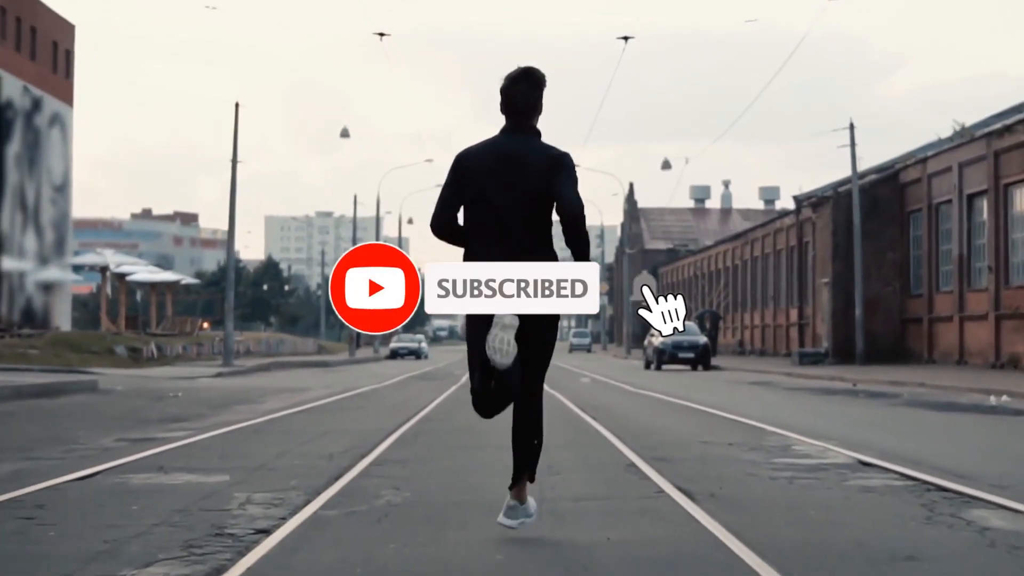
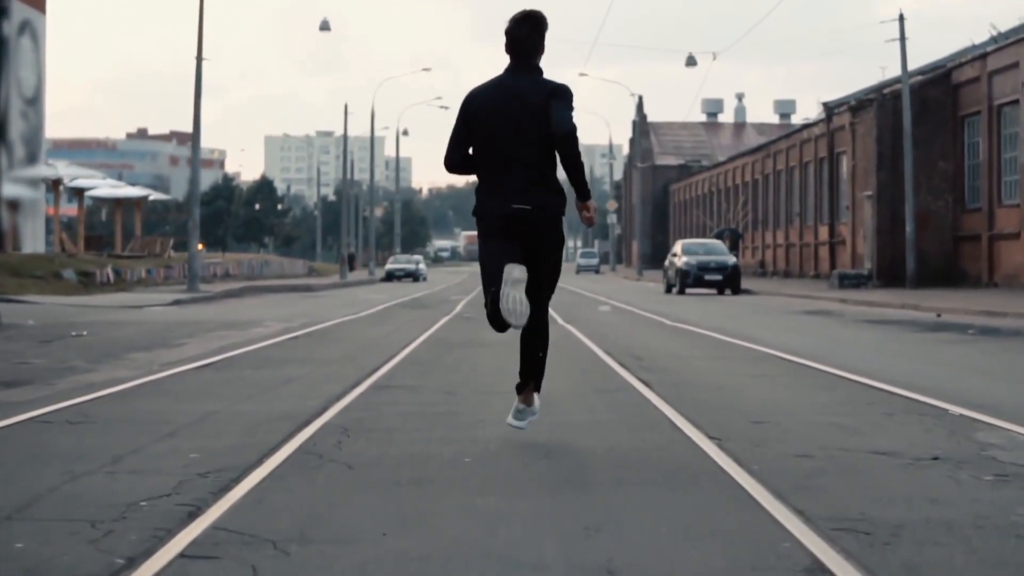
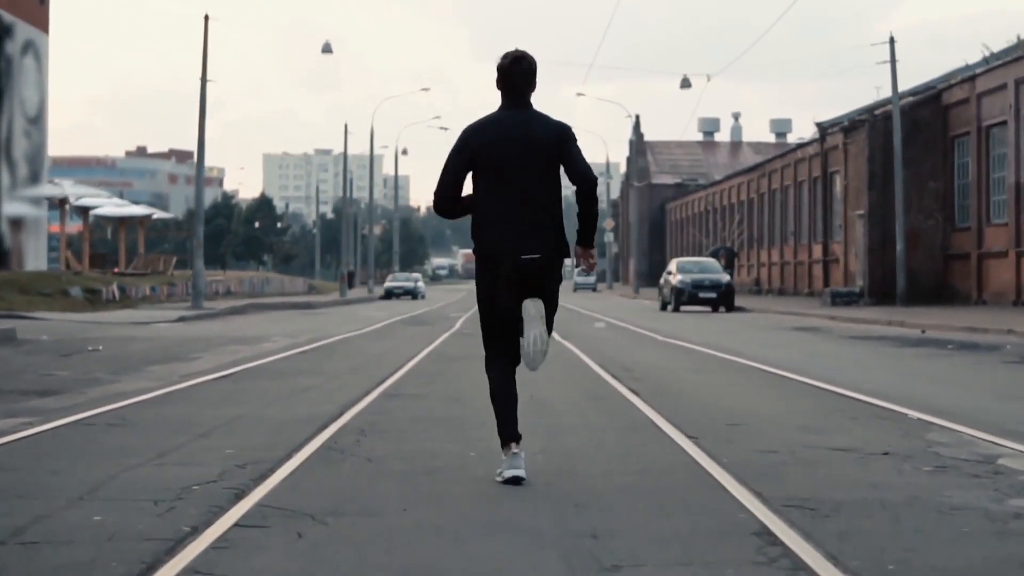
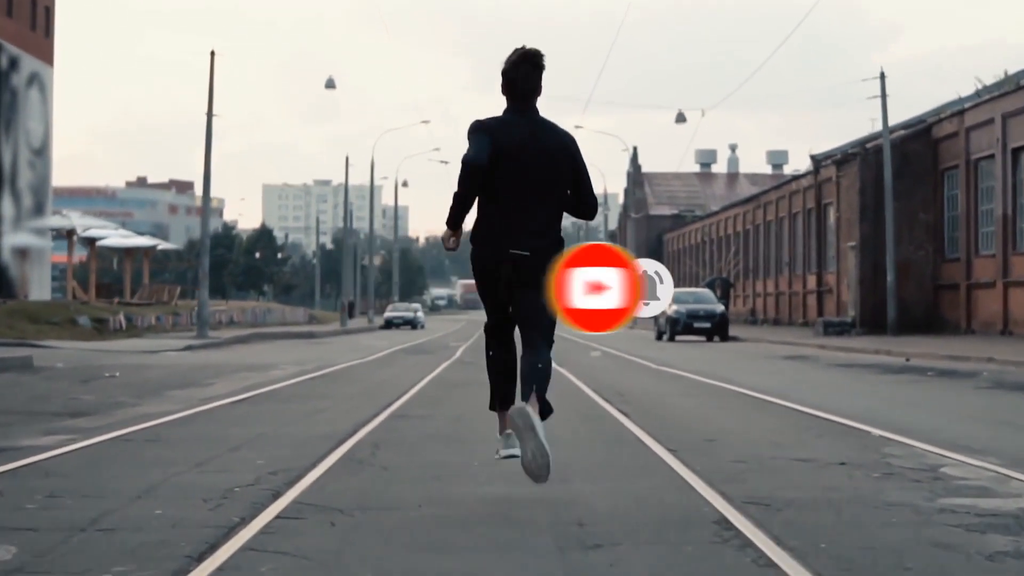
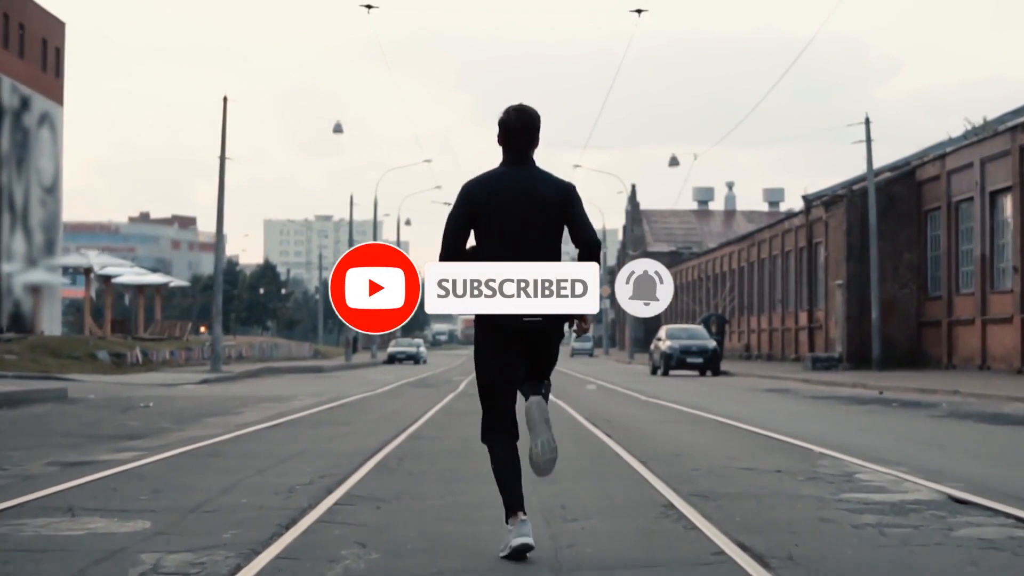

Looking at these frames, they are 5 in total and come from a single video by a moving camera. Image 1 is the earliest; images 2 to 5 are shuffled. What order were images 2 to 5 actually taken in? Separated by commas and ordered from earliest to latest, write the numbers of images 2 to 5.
5, 4, 3, 2
